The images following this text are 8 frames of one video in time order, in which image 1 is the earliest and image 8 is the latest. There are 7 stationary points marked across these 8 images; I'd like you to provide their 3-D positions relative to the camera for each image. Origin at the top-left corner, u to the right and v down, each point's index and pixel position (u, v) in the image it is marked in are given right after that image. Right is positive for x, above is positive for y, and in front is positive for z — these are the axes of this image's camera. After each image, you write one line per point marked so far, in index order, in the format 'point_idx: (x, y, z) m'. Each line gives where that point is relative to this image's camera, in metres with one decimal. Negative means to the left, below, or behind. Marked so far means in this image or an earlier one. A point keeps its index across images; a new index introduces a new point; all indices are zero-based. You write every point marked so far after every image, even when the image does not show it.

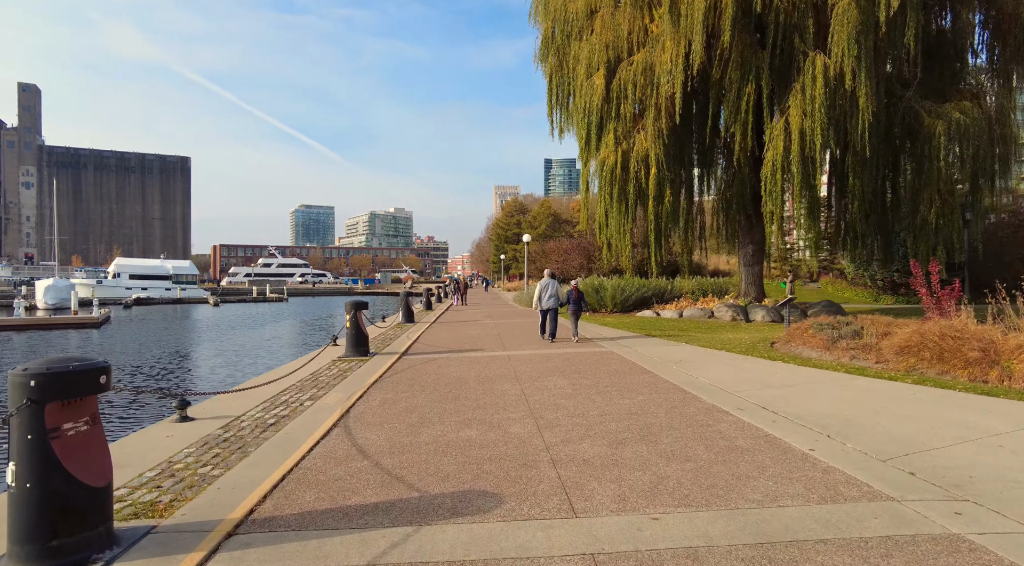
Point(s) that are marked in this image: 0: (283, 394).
0: (-3.1, -1.5, +8.2) m
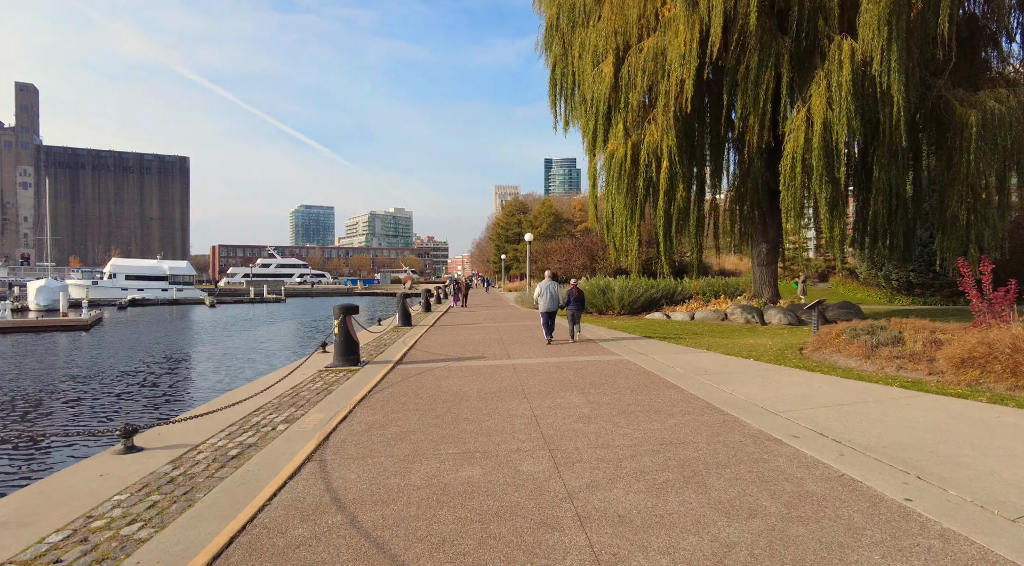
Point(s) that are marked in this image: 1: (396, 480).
0: (-3.0, -1.5, +7.1) m
1: (-0.9, -1.5, +4.6) m
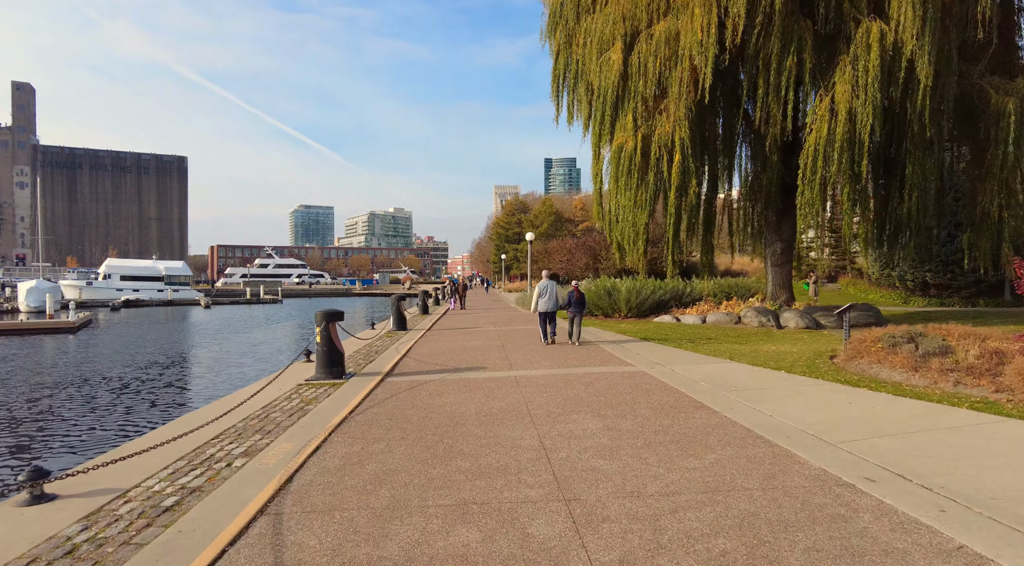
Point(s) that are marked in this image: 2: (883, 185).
0: (-3.0, -1.6, +6.0) m
1: (-0.8, -1.5, +3.5) m
2: (+9.8, +2.6, +16.2) m
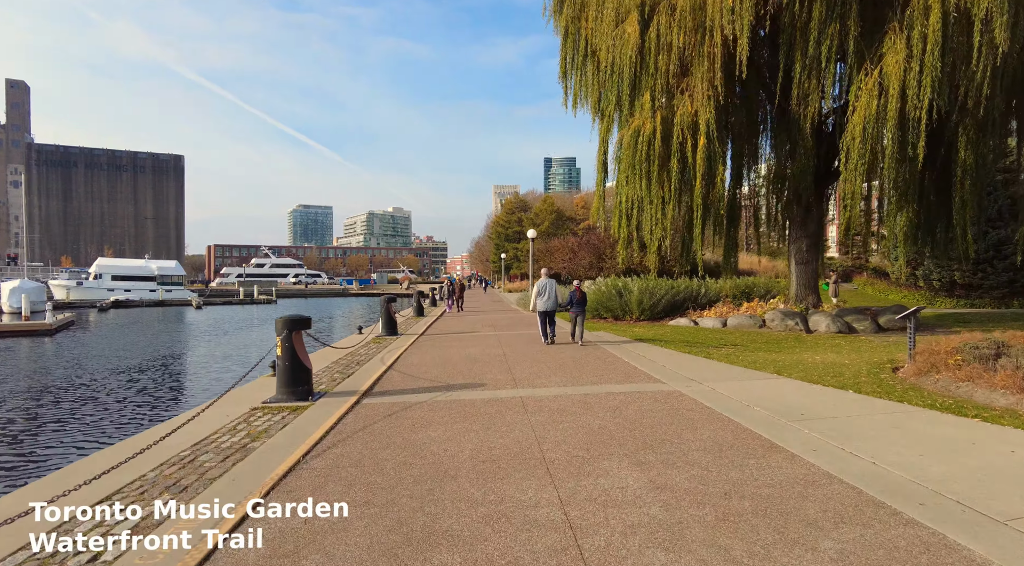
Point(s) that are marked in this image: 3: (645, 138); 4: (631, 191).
0: (-2.9, -1.6, +4.2) m
1: (-0.8, -1.5, +1.7) m
2: (+9.9, +2.6, +14.5) m
3: (+3.2, +3.5, +14.7) m
4: (+3.1, +2.4, +15.4) m
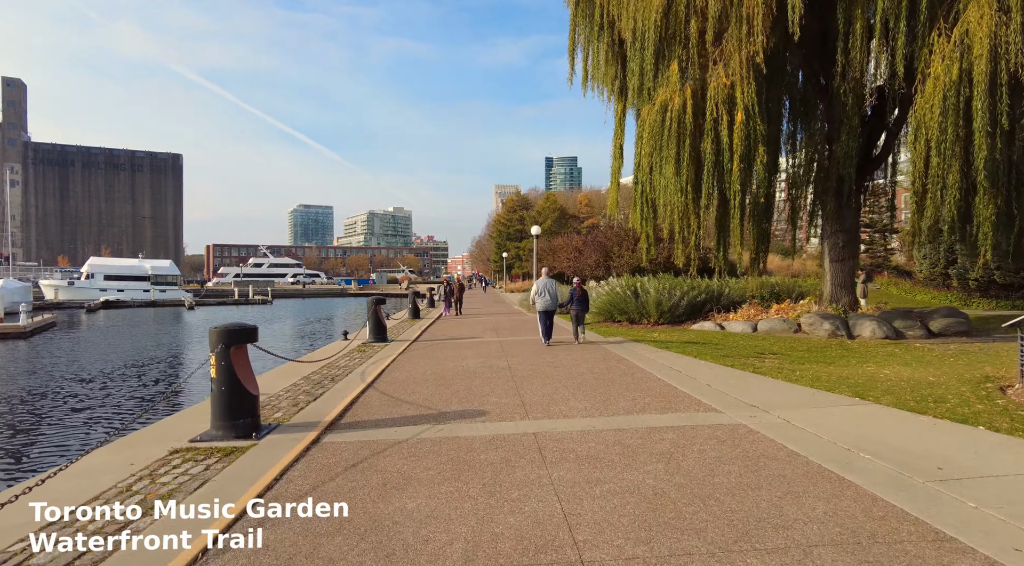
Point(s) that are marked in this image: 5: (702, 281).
0: (-2.8, -1.6, +2.3) m
1: (-0.7, -1.5, -0.2) m
2: (+10.0, +2.6, +12.5) m
3: (+3.3, +3.5, +12.7) m
4: (+3.2, +2.4, +13.5) m
5: (+6.1, +0.1, +19.4) m
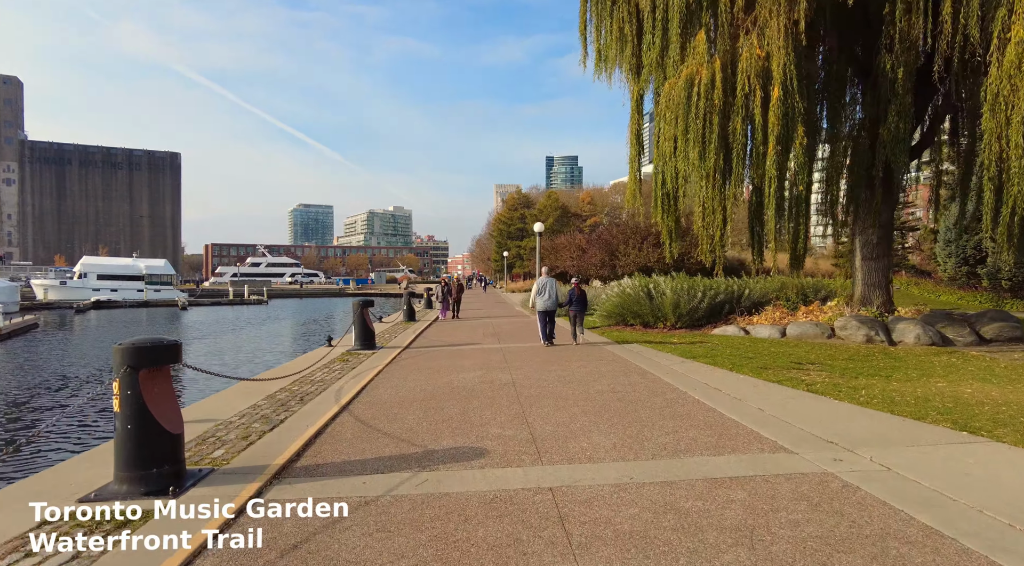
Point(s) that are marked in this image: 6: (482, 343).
0: (-2.8, -1.6, +0.8) m
1: (-0.6, -1.5, -1.7) m
2: (+10.1, +2.6, +11.0) m
3: (+3.4, +3.5, +11.2) m
4: (+3.3, +2.4, +12.0) m
5: (+6.2, +0.1, +17.9) m
6: (-0.7, -1.4, +13.9) m
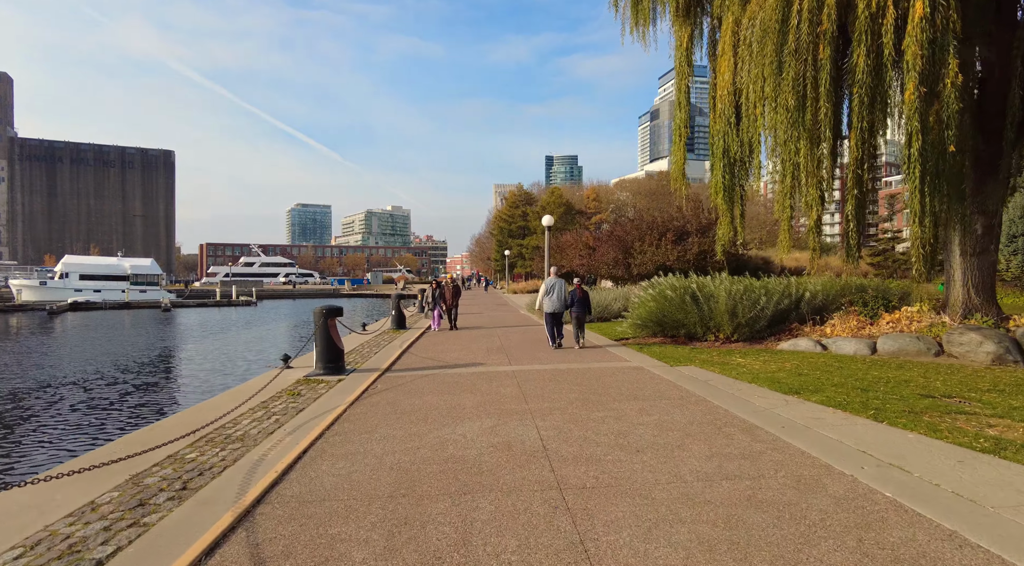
0: (-2.5, -1.6, -2.6) m
1: (-0.3, -1.5, -5.1) m
2: (+10.3, +2.6, +7.7) m
3: (+3.6, +3.5, +7.9) m
4: (+3.5, +2.4, +8.6) m
5: (+6.4, 0.0, +14.6) m
6: (-0.5, -1.4, +10.6) m
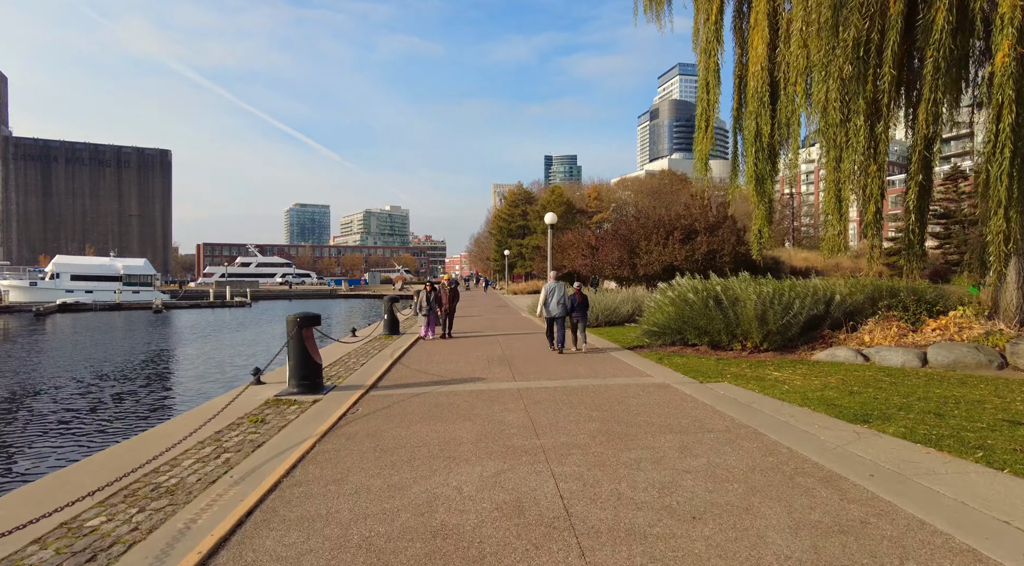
0: (-2.4, -1.6, -3.9) m
1: (-0.2, -1.6, -6.4) m
2: (+10.4, +2.6, +6.3) m
3: (+3.7, +3.4, +6.5) m
4: (+3.6, +2.3, +7.3) m
5: (+6.5, 0.0, +13.2) m
6: (-0.4, -1.4, +9.2) m
